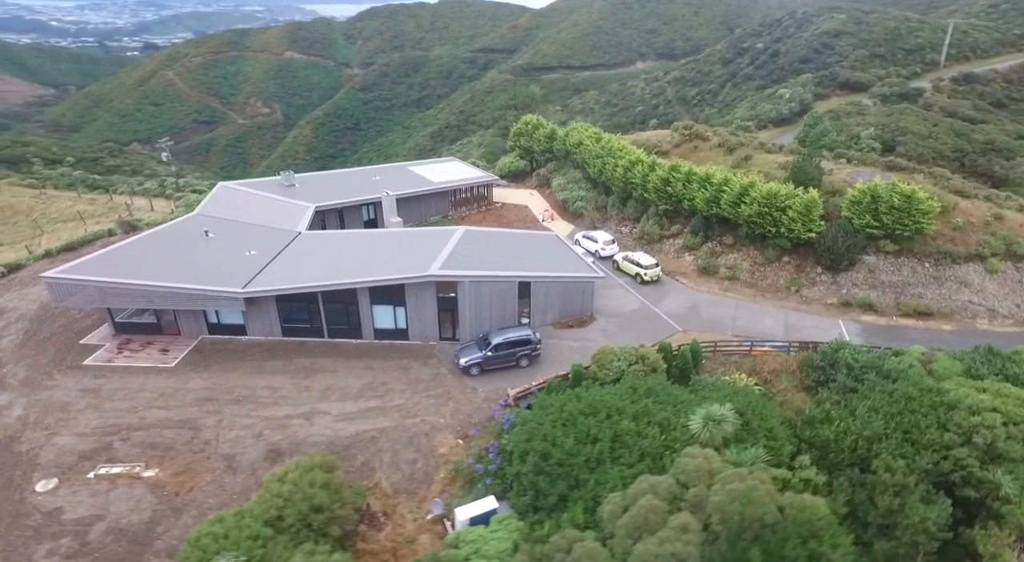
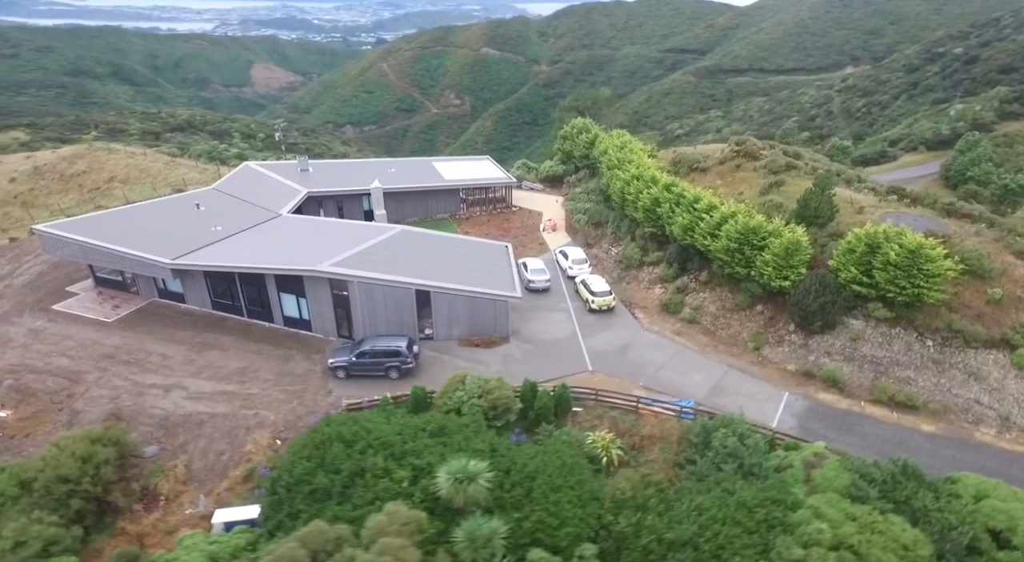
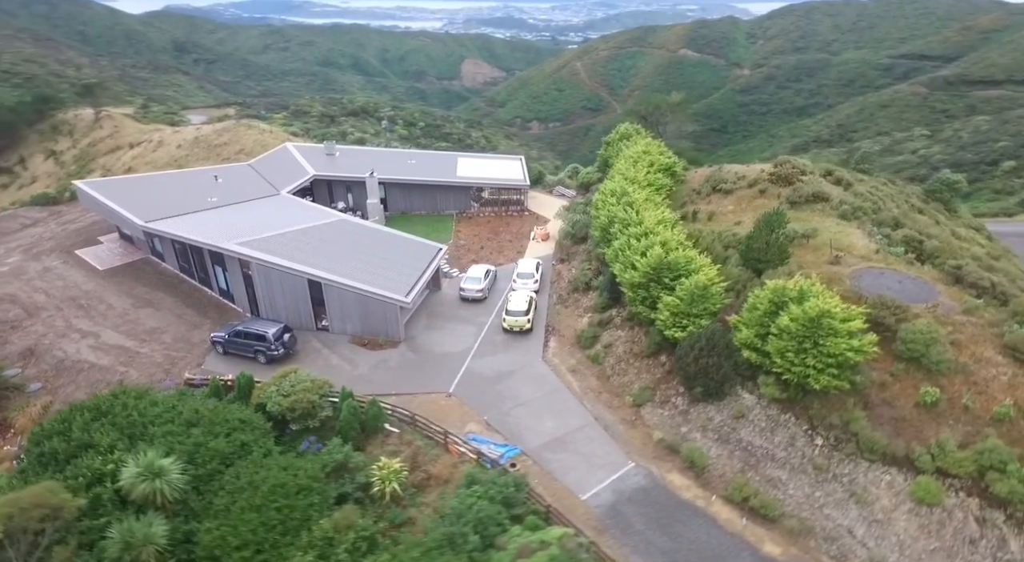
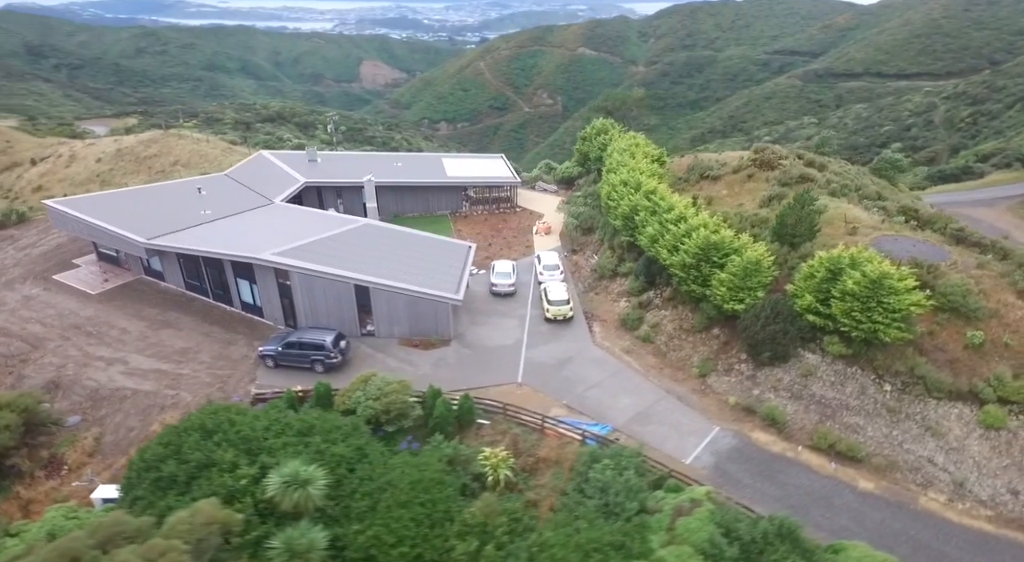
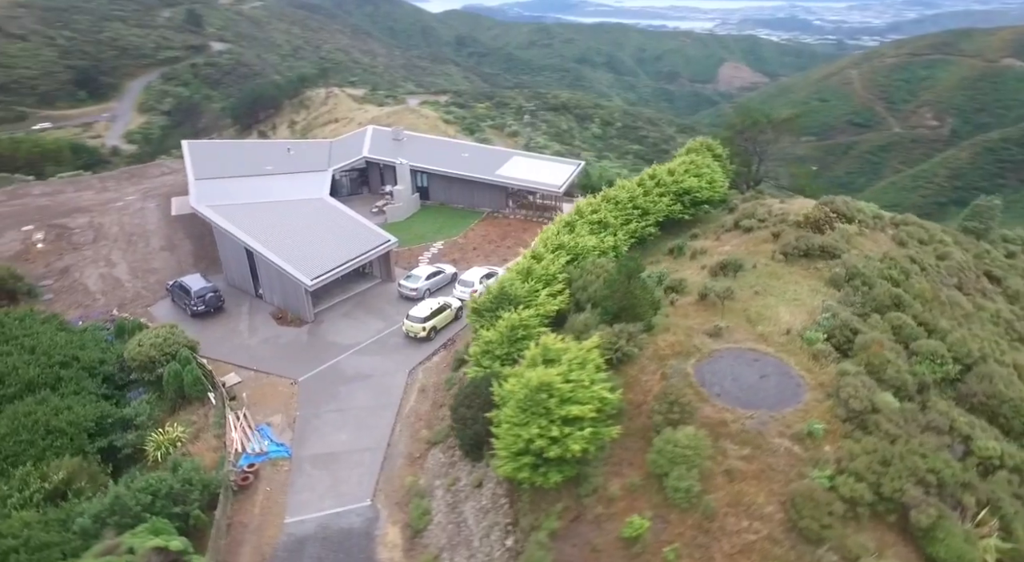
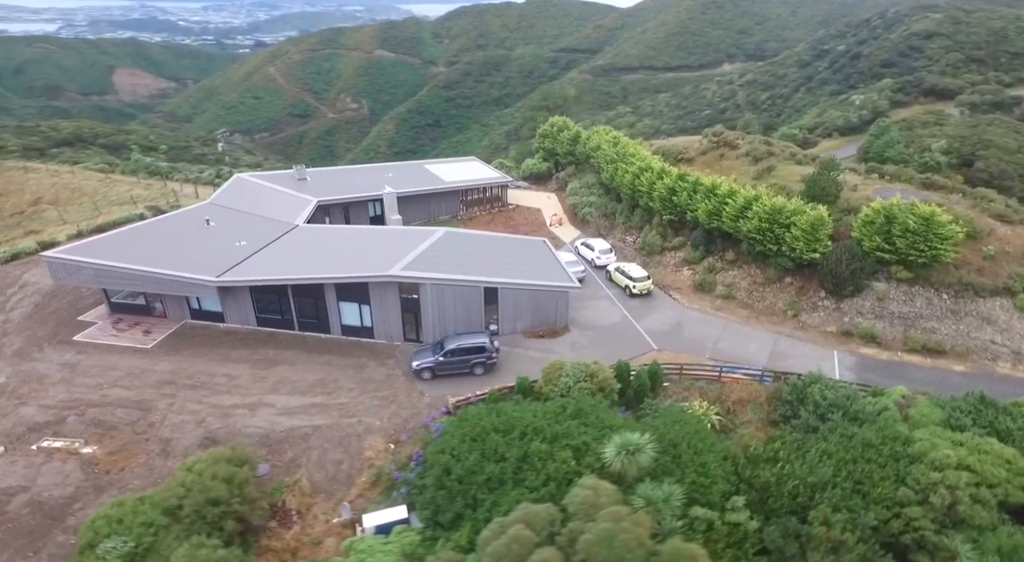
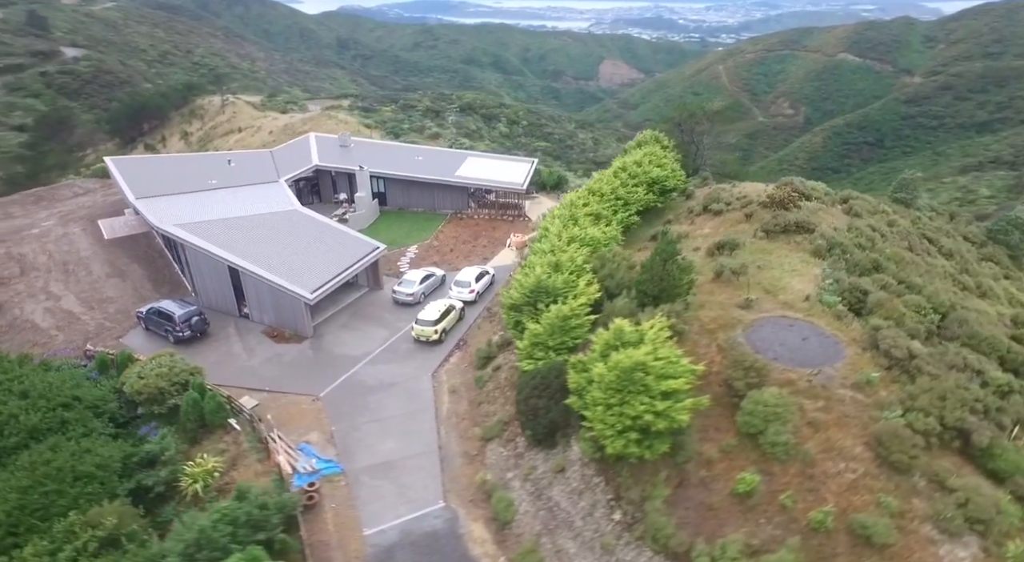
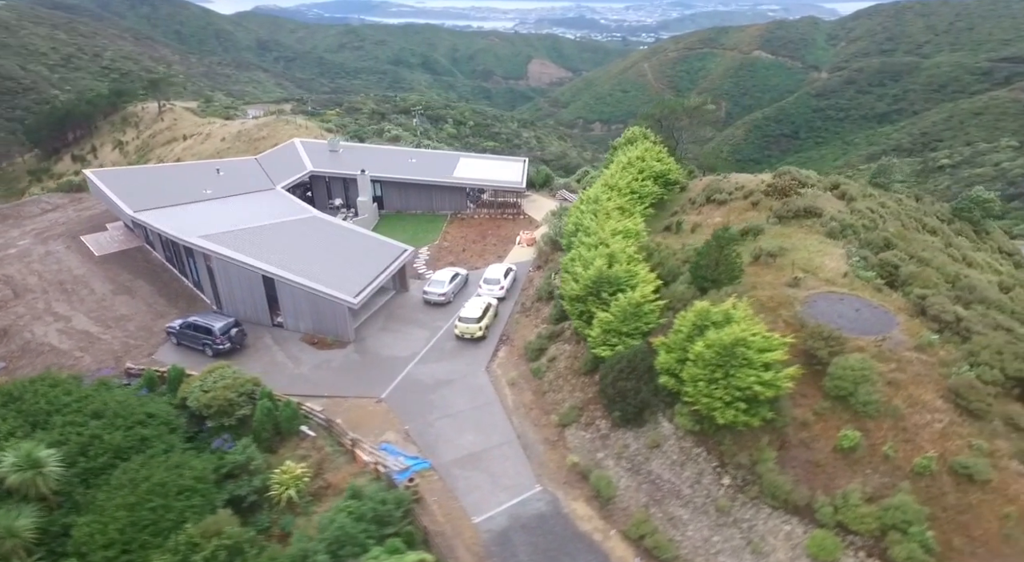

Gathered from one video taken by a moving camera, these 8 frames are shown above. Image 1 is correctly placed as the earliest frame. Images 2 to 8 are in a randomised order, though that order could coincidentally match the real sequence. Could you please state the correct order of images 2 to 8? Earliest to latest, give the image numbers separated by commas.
6, 2, 4, 3, 8, 7, 5
